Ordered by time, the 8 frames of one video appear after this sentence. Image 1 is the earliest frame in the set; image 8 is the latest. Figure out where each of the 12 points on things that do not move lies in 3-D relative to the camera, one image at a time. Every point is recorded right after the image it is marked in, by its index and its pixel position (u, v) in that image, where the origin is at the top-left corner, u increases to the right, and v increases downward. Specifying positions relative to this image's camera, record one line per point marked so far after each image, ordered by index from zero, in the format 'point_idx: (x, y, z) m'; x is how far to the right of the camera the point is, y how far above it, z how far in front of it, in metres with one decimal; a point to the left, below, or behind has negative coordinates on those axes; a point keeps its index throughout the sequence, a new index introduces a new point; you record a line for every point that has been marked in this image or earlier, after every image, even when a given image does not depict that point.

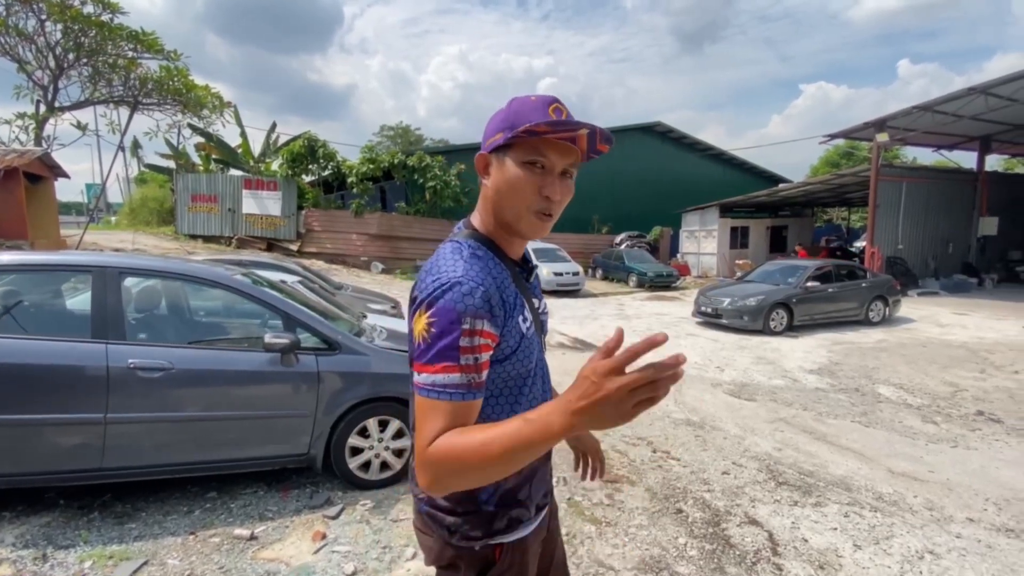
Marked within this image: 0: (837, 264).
0: (+7.8, +0.6, +11.5) m
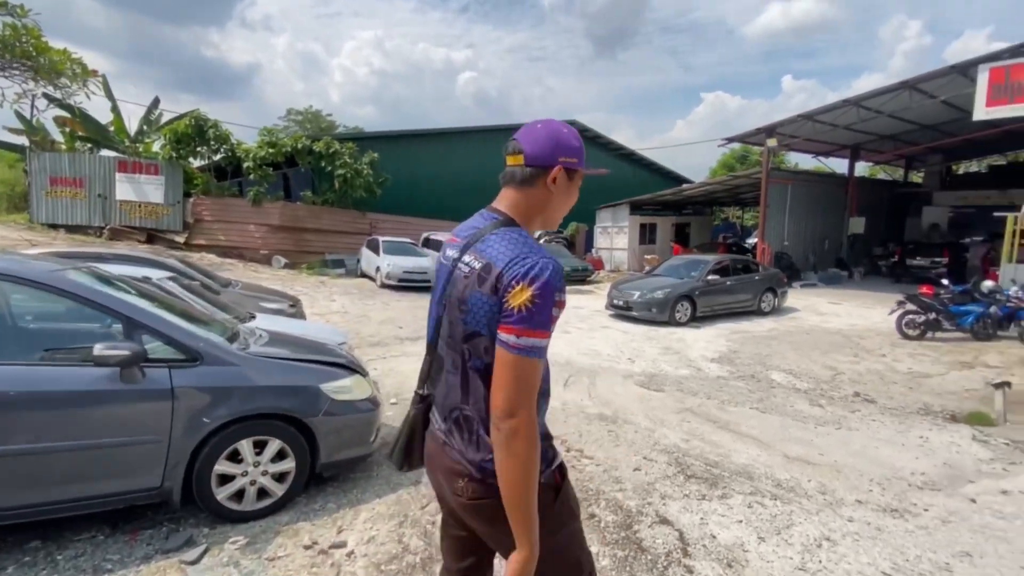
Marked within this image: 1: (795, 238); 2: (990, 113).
0: (+5.7, +0.8, +12.3) m
1: (+11.1, +1.9, +18.7) m
2: (+11.9, +4.4, +11.8) m
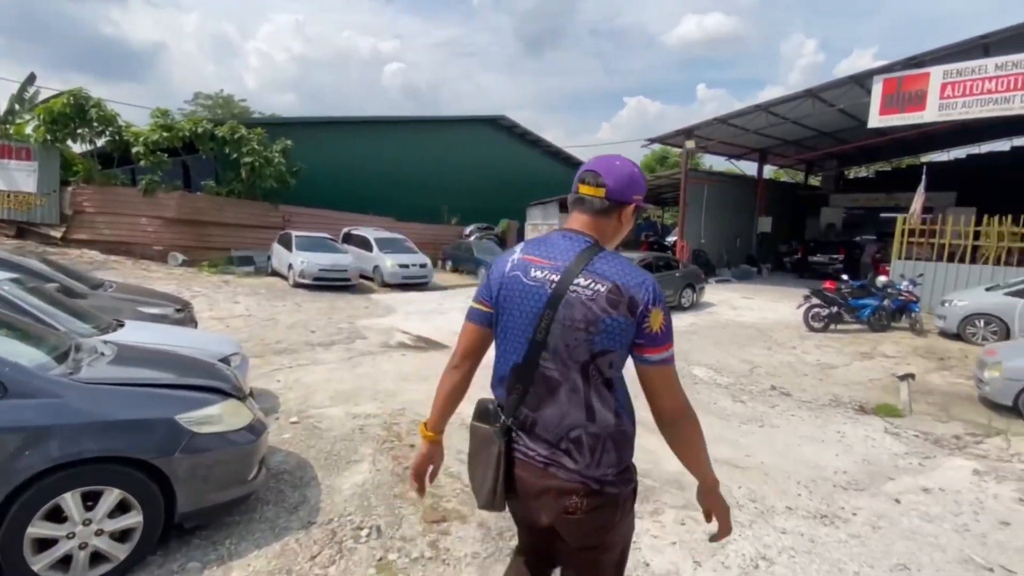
0: (+3.8, +0.8, +12.5) m
1: (+8.2, +2.1, +19.6) m
2: (+10.0, +4.5, +12.9) m
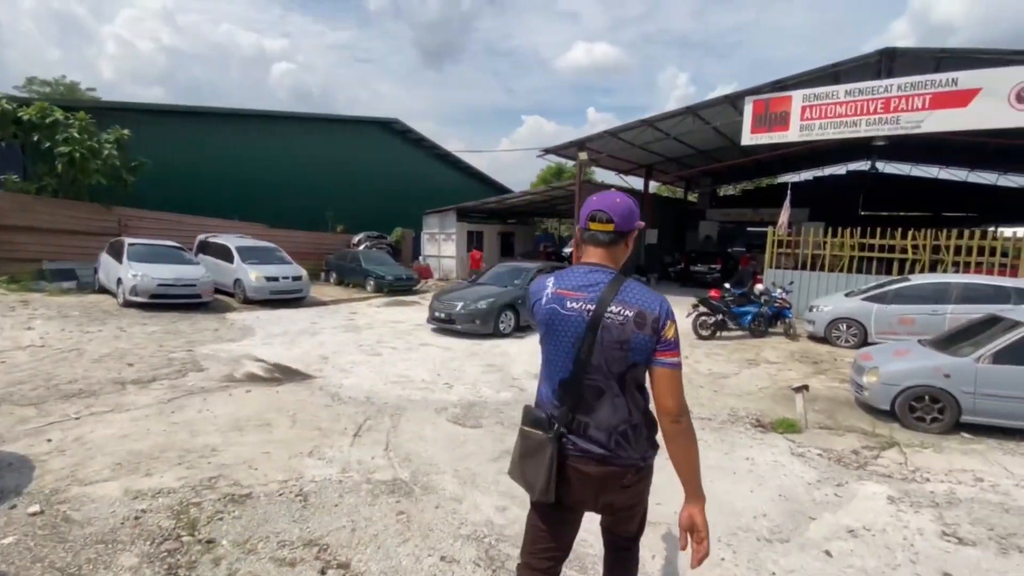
0: (+1.0, +0.6, +12.0) m
1: (+3.9, +1.7, +19.9) m
2: (+6.9, +4.3, +13.7) m
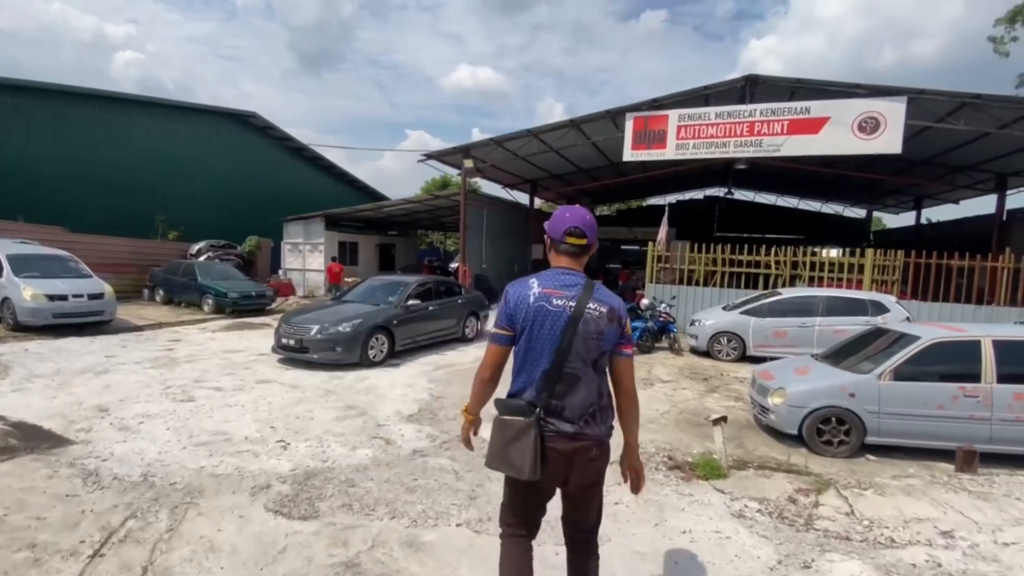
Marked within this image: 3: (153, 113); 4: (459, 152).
0: (-1.7, +0.2, +10.5) m
1: (-0.8, +1.1, +18.9) m
2: (+3.5, +3.9, +13.7) m
3: (-13.6, +6.6, +18.2) m
4: (-1.9, +4.6, +16.0) m
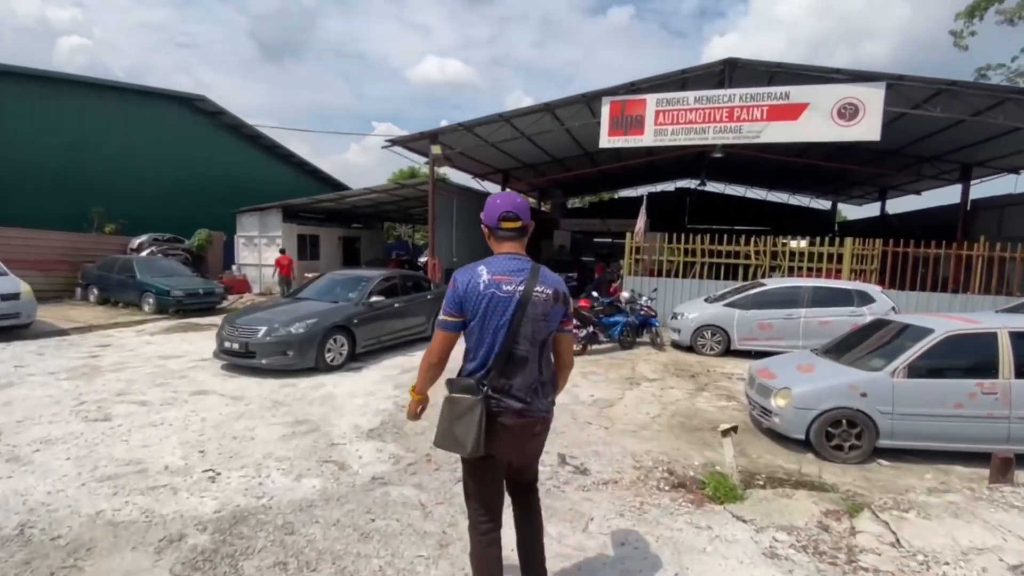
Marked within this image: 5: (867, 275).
0: (-2.3, +0.3, +9.7) m
1: (-1.9, +1.3, +18.1) m
2: (+2.7, +4.1, +13.2) m
3: (-14.7, +6.7, +16.5) m
4: (-2.8, +4.7, +15.1) m
5: (+9.0, +0.3, +12.1) m
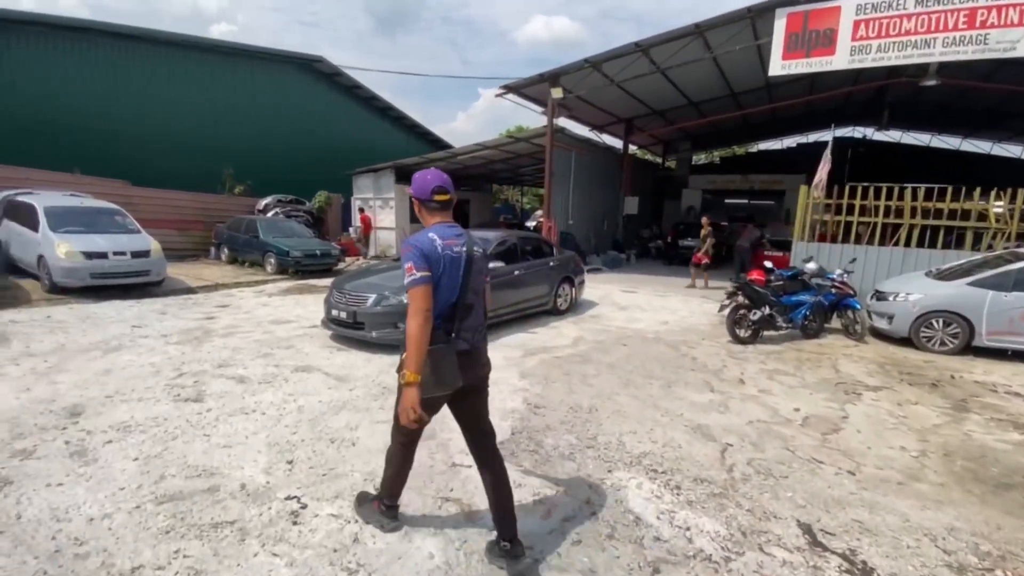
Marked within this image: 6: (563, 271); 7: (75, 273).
0: (+0.2, +0.9, +8.2) m
1: (+2.3, +2.5, +16.3) m
2: (+5.9, +4.8, +10.3) m
3: (-10.4, +8.1, +17.0) m
4: (+0.9, +5.7, +13.3) m
5: (+11.7, +0.7, +8.2) m
6: (+1.0, +0.3, +8.6) m
7: (-7.7, +0.3, +8.5) m
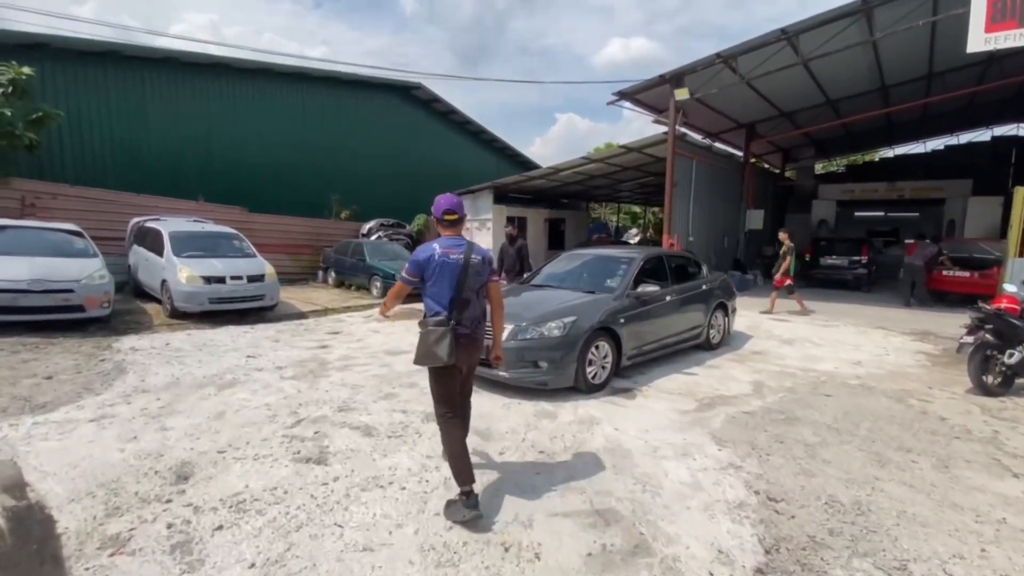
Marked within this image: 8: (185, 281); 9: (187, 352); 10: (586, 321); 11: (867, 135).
0: (+2.2, +0.5, +6.9) m
1: (+5.6, +1.7, +14.5) m
2: (+8.2, +4.2, +8.2) m
3: (-6.7, +7.3, +17.5) m
4: (+3.8, +5.1, +12.0) m
5: (+13.6, +0.3, +5.0) m
6: (+3.1, -0.1, +7.1) m
7: (-5.5, -0.1, +8.4) m
8: (-5.7, +0.1, +8.5) m
9: (-4.4, -0.9, +6.6) m
10: (+0.9, -0.4, +5.3) m
11: (+14.1, +6.0, +18.7) m
